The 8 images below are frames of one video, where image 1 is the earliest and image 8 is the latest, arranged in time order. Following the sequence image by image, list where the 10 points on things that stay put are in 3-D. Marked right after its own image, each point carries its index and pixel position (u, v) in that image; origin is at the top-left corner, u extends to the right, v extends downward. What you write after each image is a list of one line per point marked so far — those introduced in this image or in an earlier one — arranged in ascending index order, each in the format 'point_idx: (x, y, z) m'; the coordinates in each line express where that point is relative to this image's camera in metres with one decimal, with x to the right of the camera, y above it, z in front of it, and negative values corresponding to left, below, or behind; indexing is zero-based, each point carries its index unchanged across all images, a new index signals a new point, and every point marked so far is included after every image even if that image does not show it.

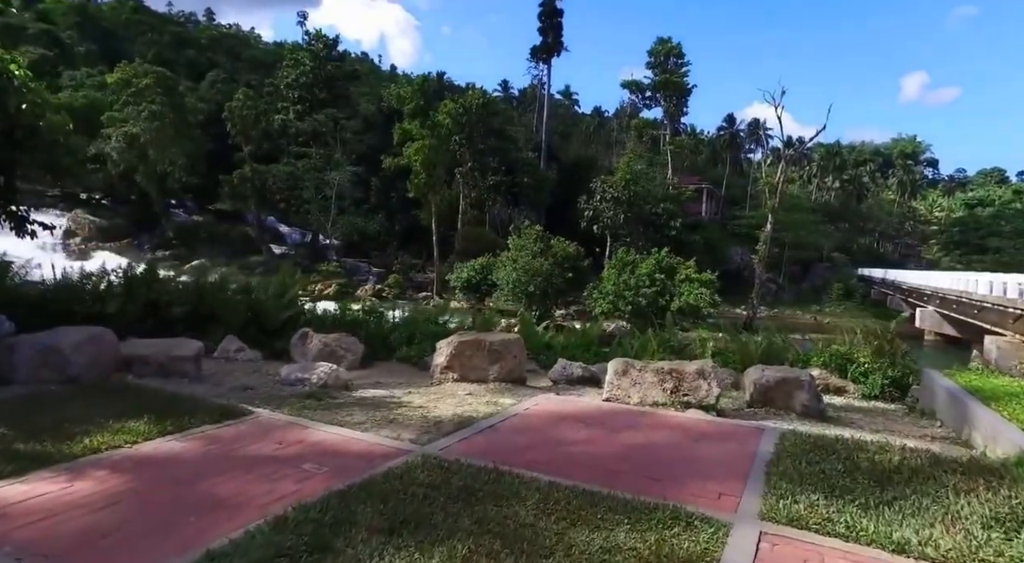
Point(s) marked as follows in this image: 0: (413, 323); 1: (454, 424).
0: (-1.2, -0.5, +8.6) m
1: (-0.3, -0.8, +3.7) m
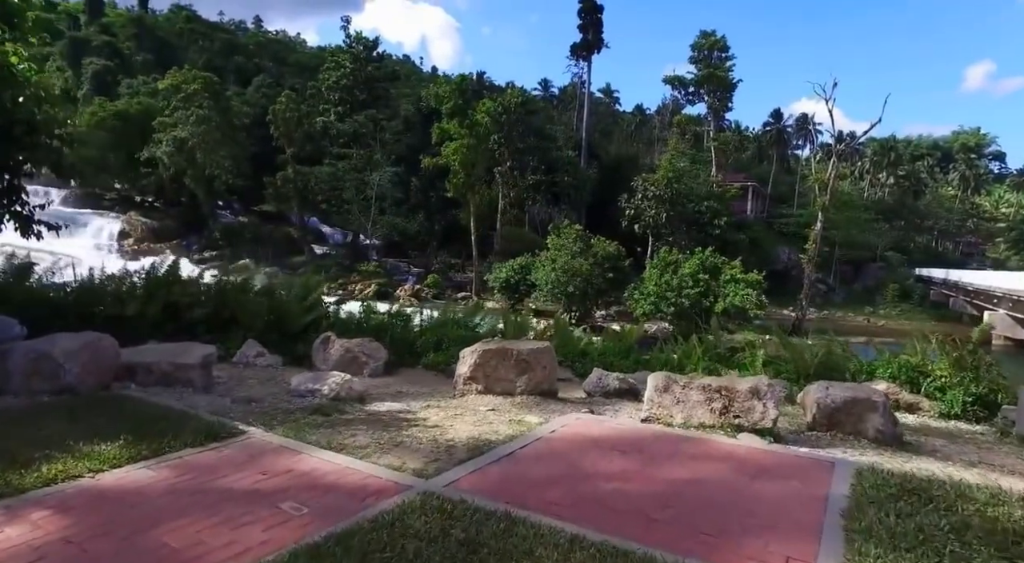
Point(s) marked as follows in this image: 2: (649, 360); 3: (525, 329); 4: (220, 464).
0: (-0.8, -0.5, +8.1) m
1: (-0.2, -0.8, +3.3) m
2: (+1.5, -0.8, +7.3) m
3: (+0.2, -0.6, +7.9) m
4: (-1.3, -0.8, +2.9) m
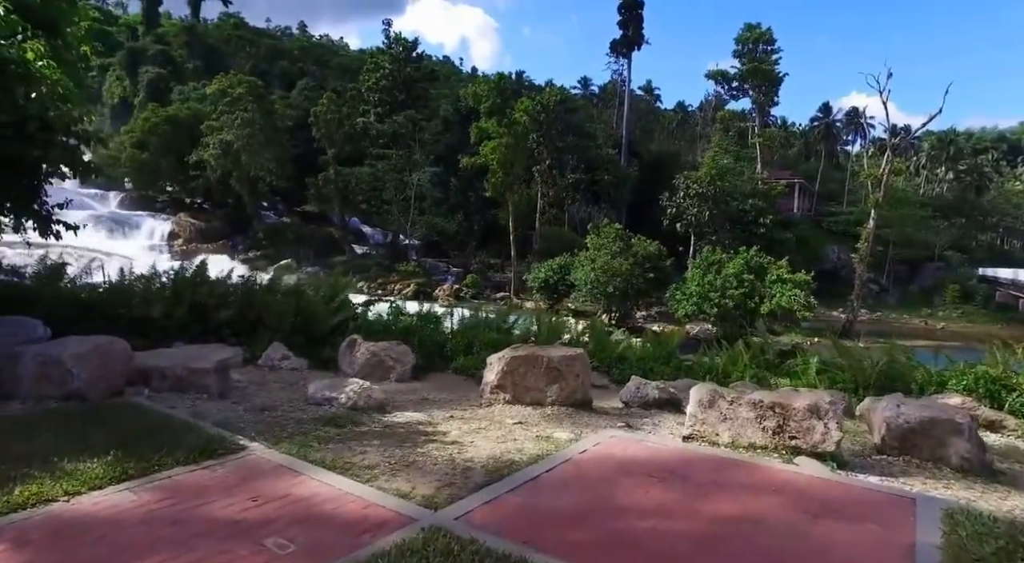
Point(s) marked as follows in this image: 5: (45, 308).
0: (-0.4, -0.5, +7.8) m
1: (-0.1, -0.8, +2.9) m
2: (+1.8, -0.9, +6.8) m
3: (+0.5, -0.6, +7.5) m
4: (-1.2, -0.8, +2.6) m
5: (-4.7, -0.3, +6.8) m
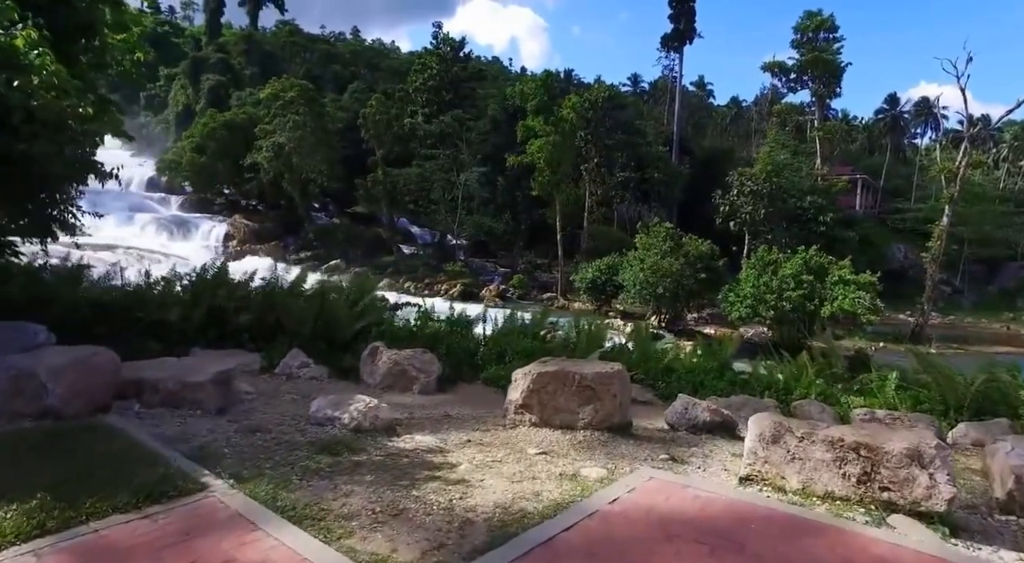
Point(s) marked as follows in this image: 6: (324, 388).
0: (0.0, -0.6, +7.2) m
1: (-0.1, -0.9, +2.3) m
2: (+2.1, -0.9, +6.1) m
3: (+0.9, -0.6, +6.9) m
4: (-1.2, -0.8, +2.1) m
5: (-4.4, -0.3, +6.5) m
6: (-1.7, -1.0, +6.1) m
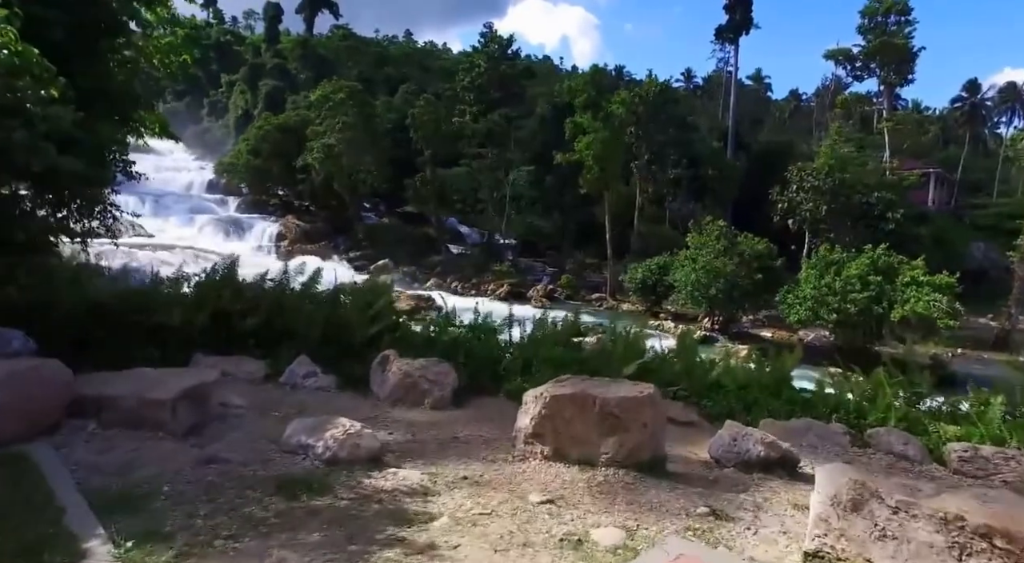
0: (+0.2, -0.6, +6.5) m
1: (-0.2, -0.9, +1.6) m
2: (+2.3, -0.9, +5.2) m
3: (+1.1, -0.6, +6.1) m
4: (-1.3, -0.8, +1.5) m
5: (-4.1, -0.3, +6.1) m
6: (-1.5, -1.0, +5.5) m
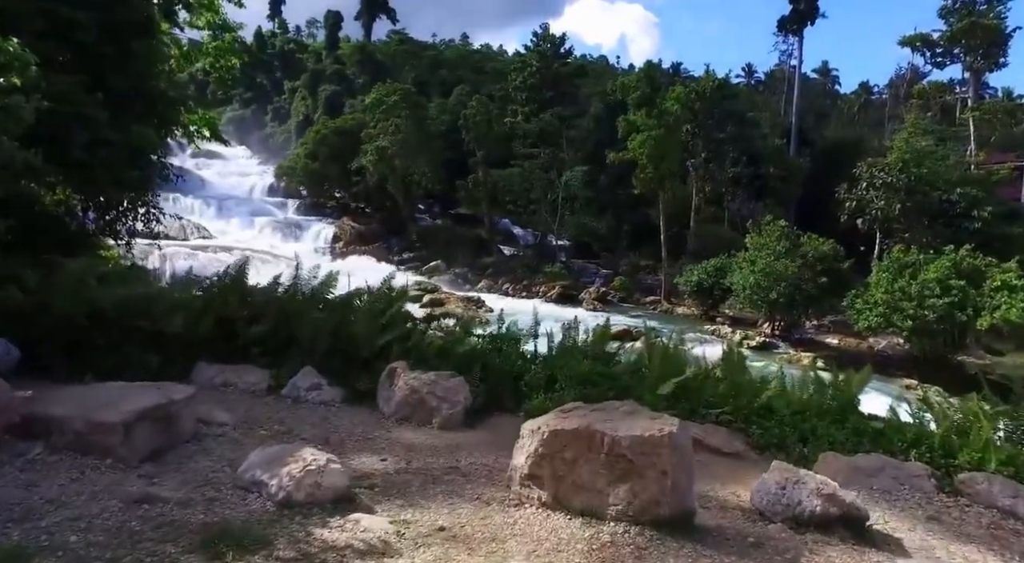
0: (+0.5, -0.6, +5.9) m
1: (-0.4, -0.9, +1.0) m
2: (+2.4, -0.9, +4.4) m
3: (+1.3, -0.7, +5.4) m
4: (-1.5, -0.9, +1.0) m
5: (-3.9, -0.3, +5.8) m
6: (-1.4, -1.0, +5.0) m
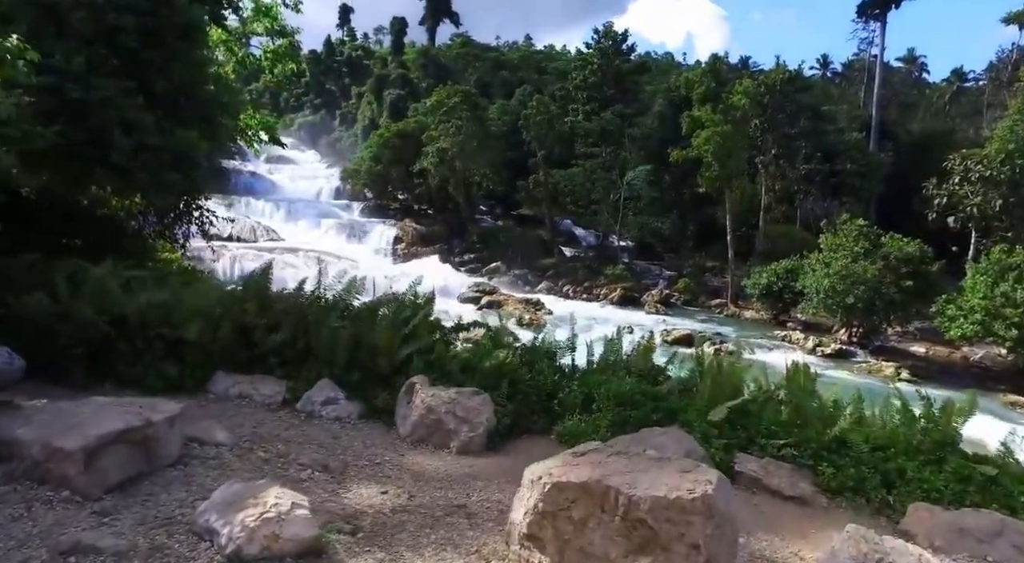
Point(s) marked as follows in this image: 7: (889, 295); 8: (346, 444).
0: (+0.7, -0.7, +5.2) m
1: (-0.6, -0.9, +0.5) m
2: (+2.5, -1.0, +3.6) m
3: (+1.5, -0.7, +4.7) m
4: (-1.7, -0.9, +0.6) m
5: (-3.6, -0.4, +5.6) m
6: (-1.2, -1.1, +4.6) m
7: (+9.2, -0.3, +16.7) m
8: (-1.1, -1.1, +4.4) m
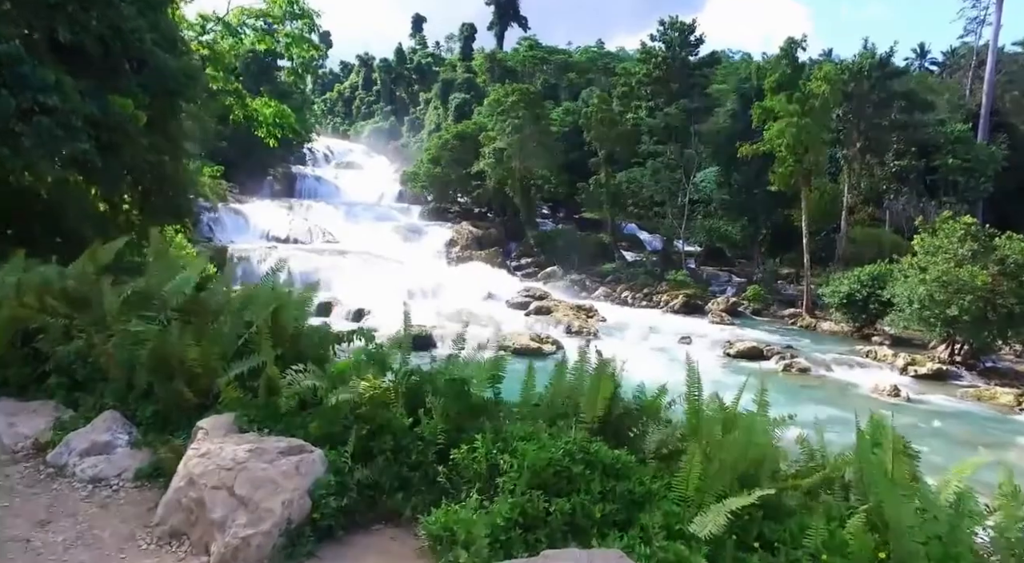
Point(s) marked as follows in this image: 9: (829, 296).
0: (+0.1, -0.6, +3.1) m
1: (-1.6, -0.8, -1.5) m
2: (+1.7, -0.9, +1.3) m
3: (+0.9, -0.6, +2.5) m
4: (-2.7, -0.7, -1.3) m
5: (-4.2, -0.2, +4.0) m
6: (-1.8, -0.9, +2.7) m
7: (+9.8, -0.5, +13.6) m
8: (-1.7, -1.0, +2.5) m
9: (+8.8, -0.4, +19.0) m
